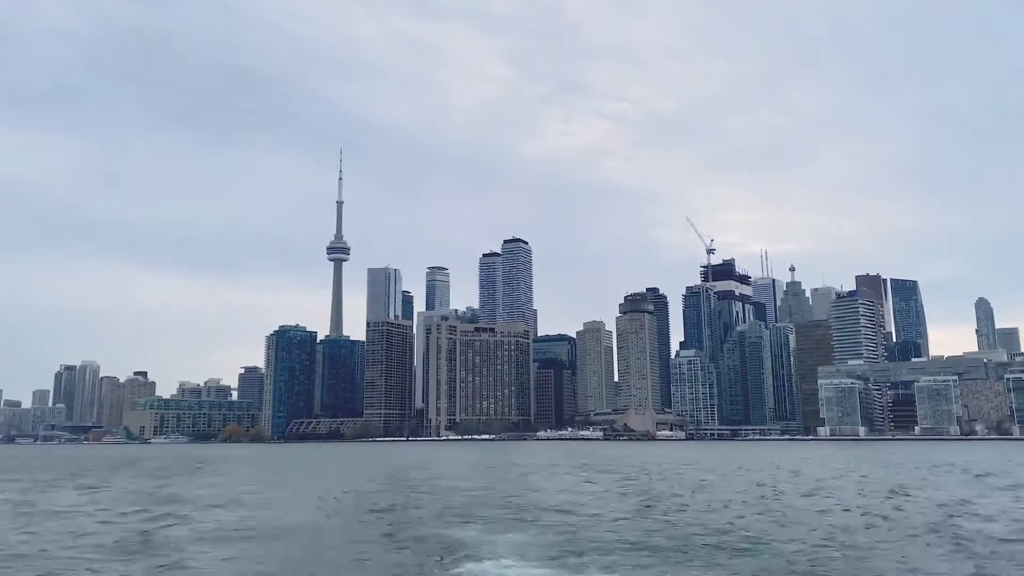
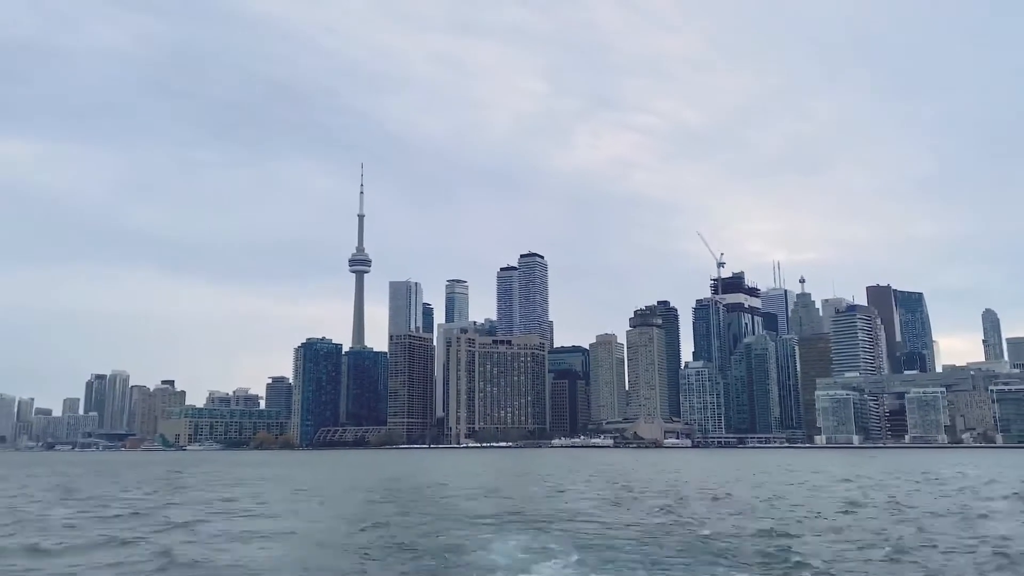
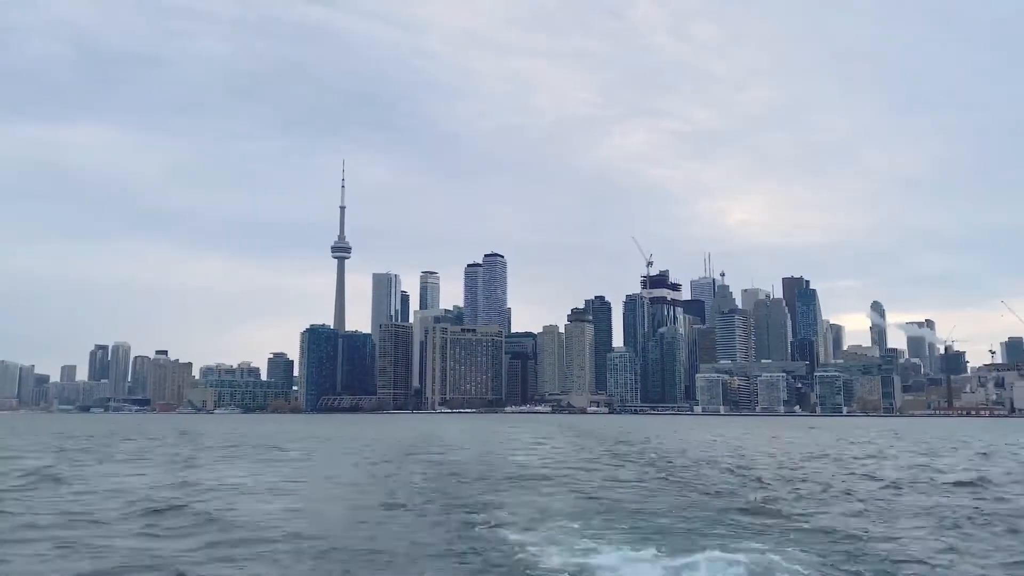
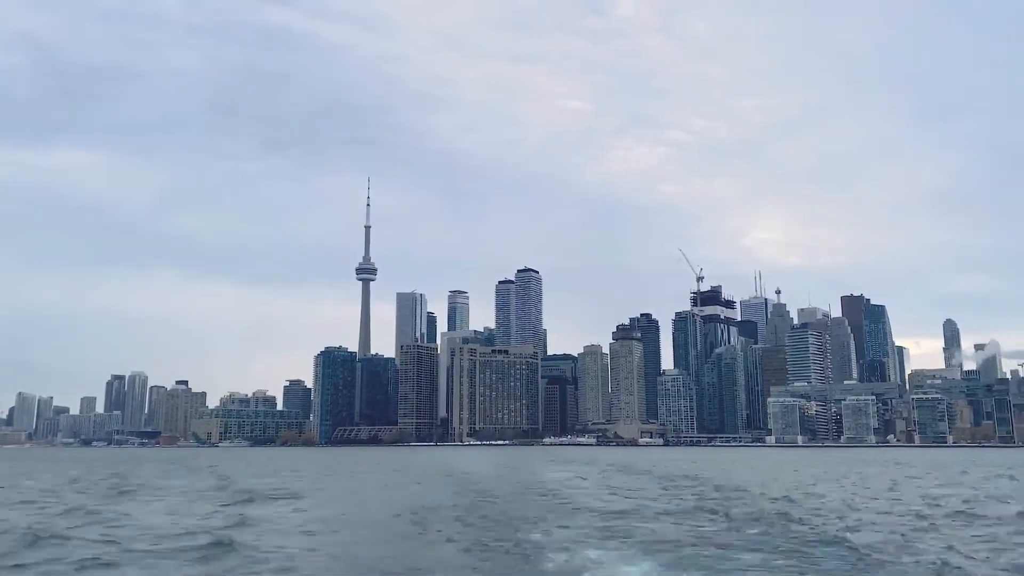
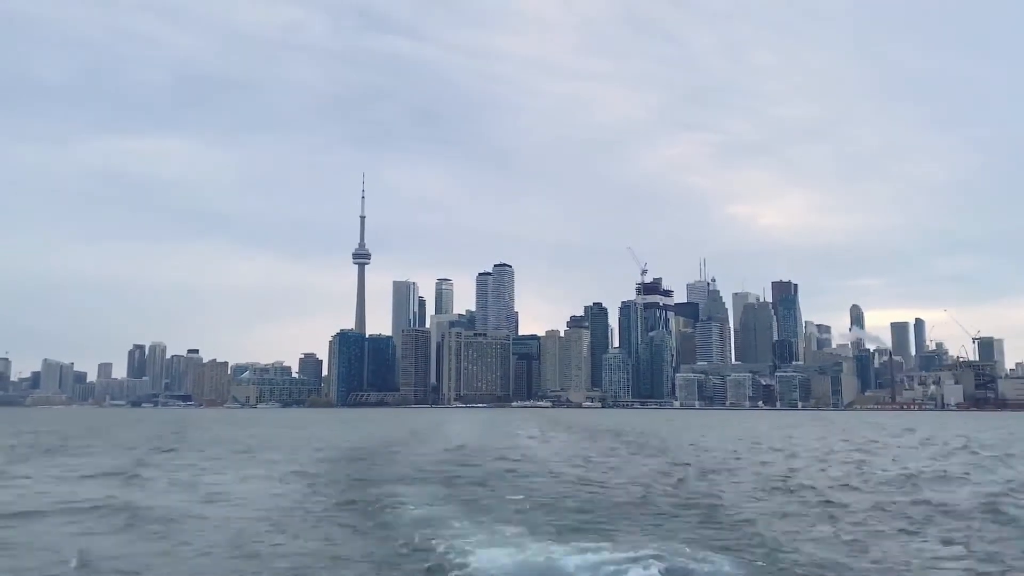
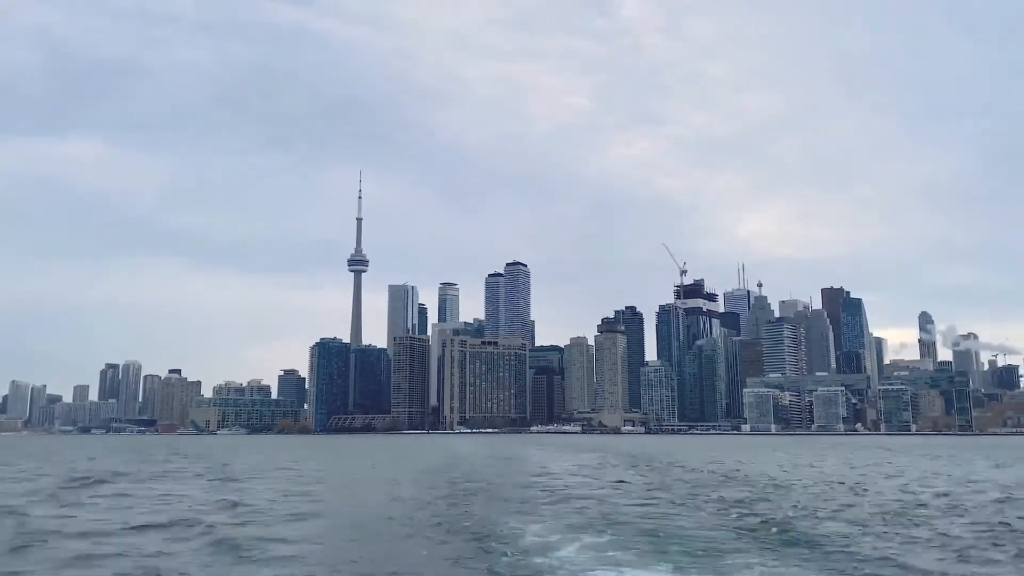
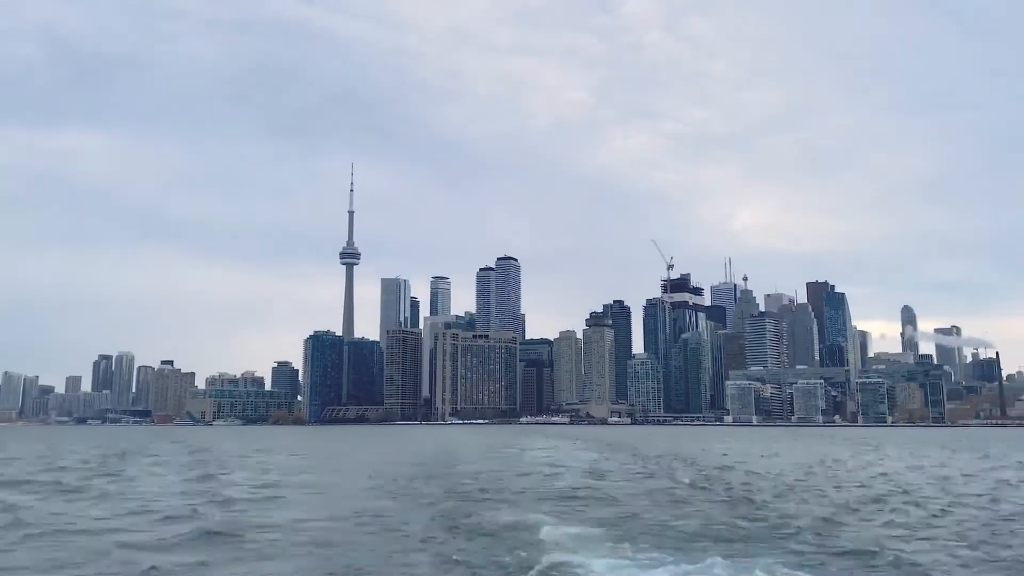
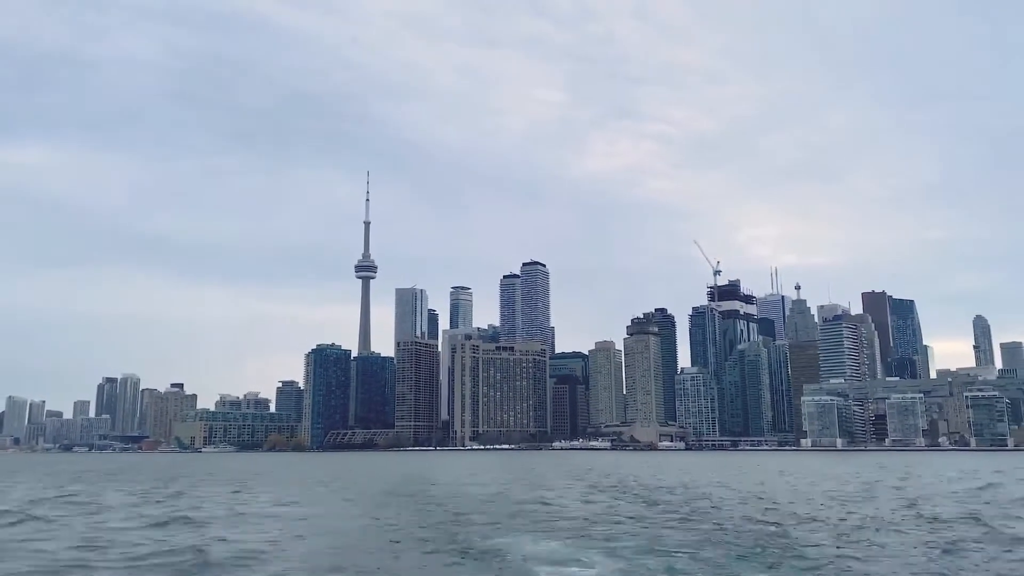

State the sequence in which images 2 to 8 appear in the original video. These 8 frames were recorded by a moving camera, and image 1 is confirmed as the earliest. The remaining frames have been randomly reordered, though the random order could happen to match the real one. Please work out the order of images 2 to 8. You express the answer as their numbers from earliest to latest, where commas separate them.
2, 8, 4, 6, 7, 3, 5
